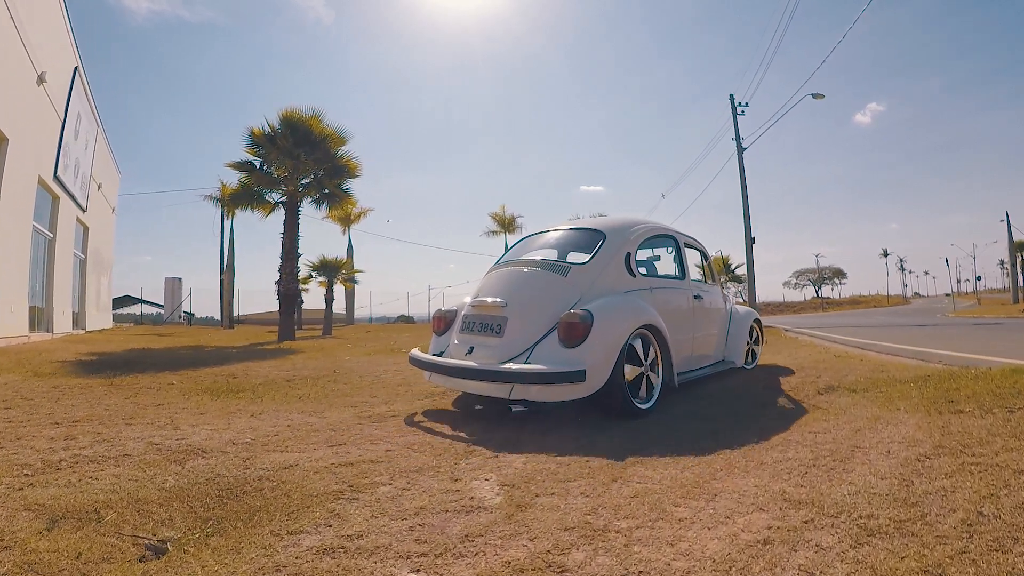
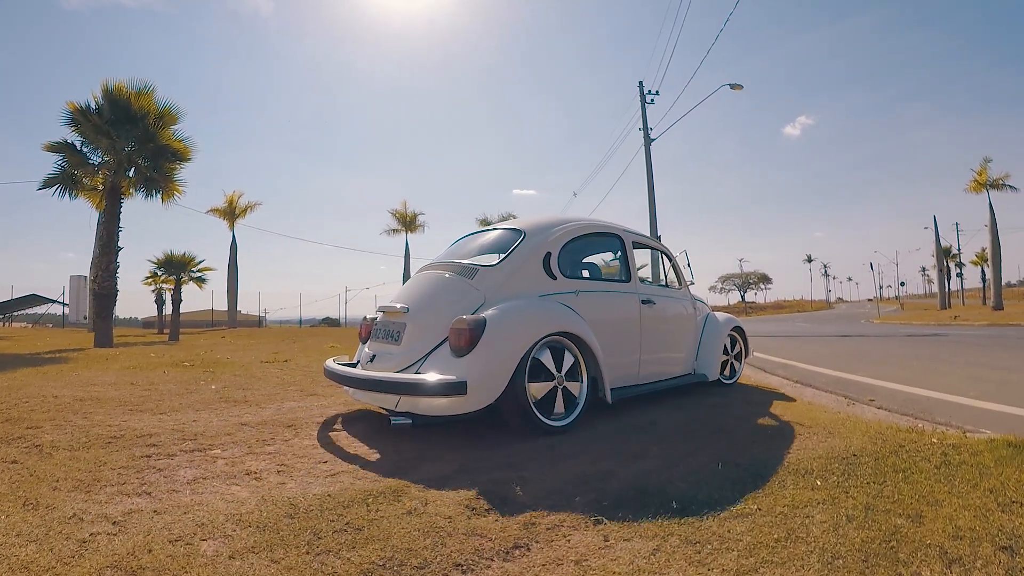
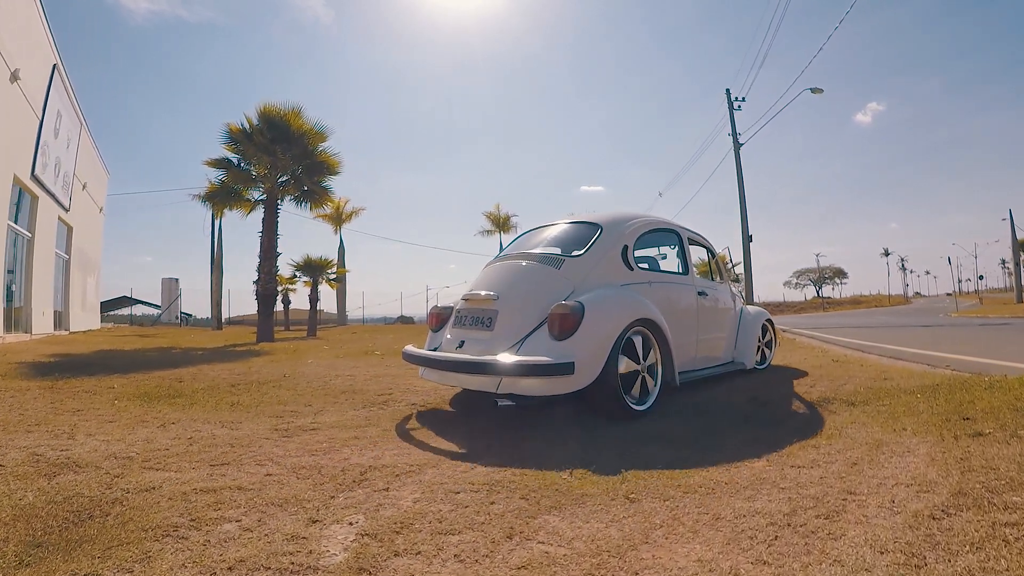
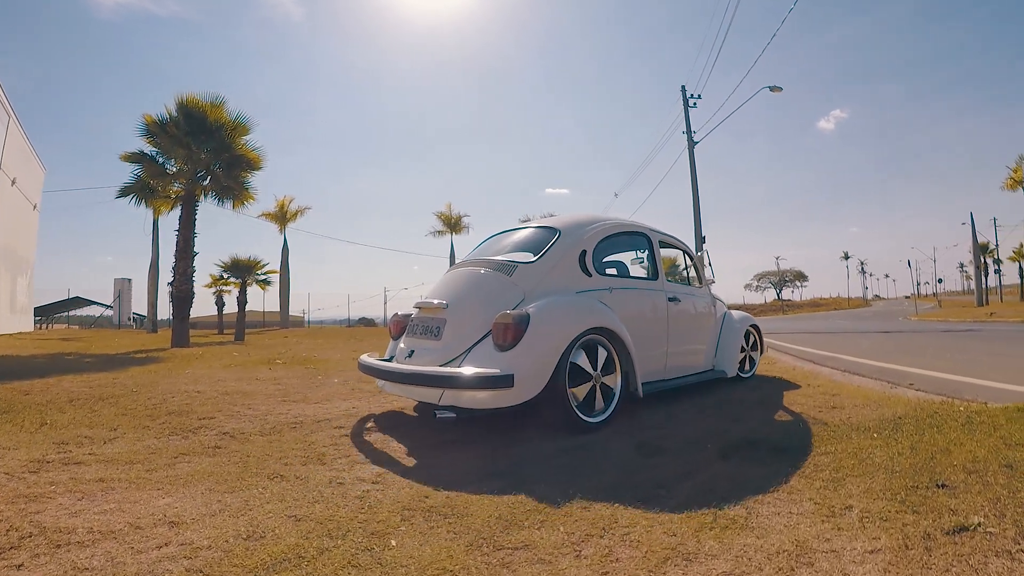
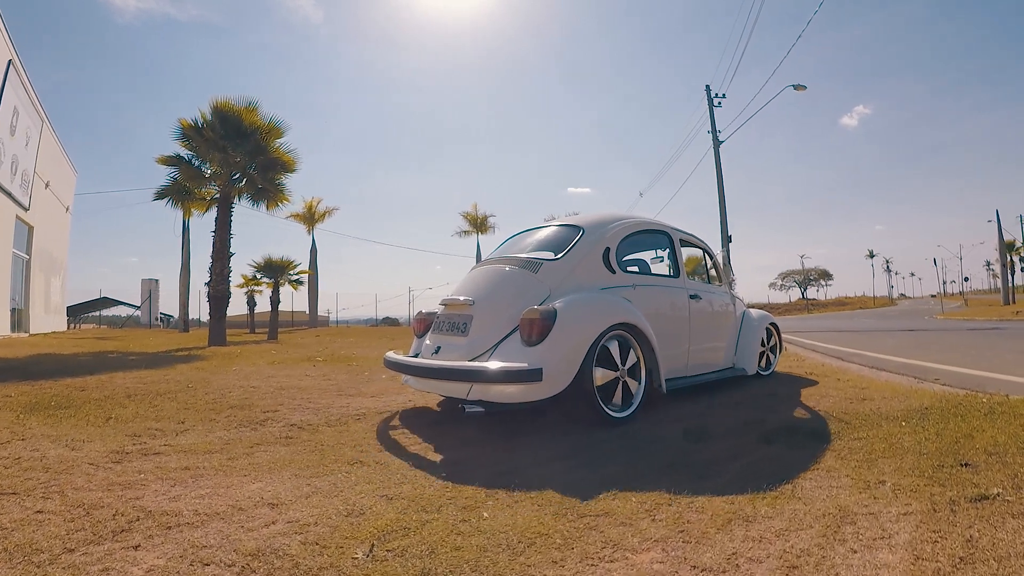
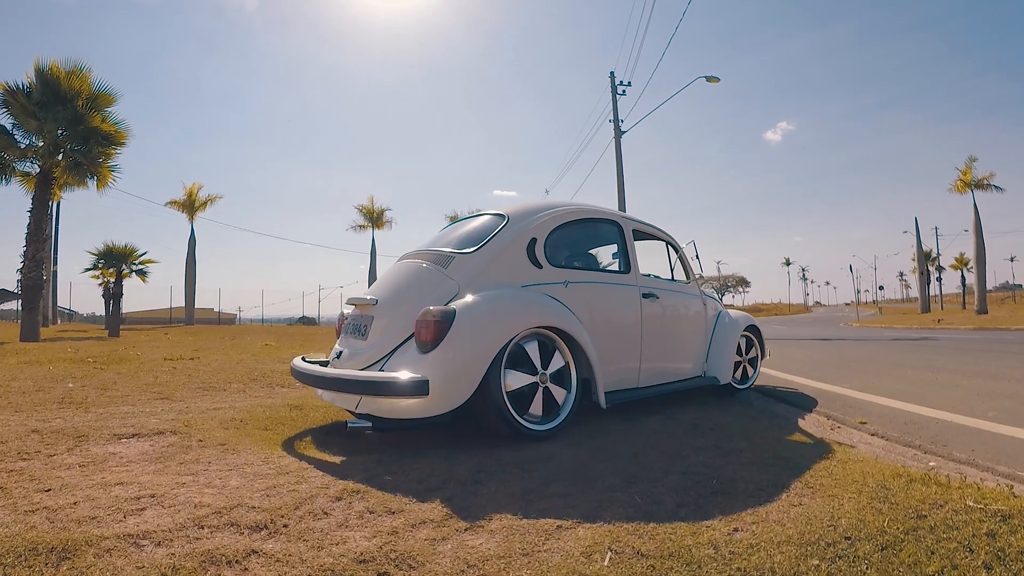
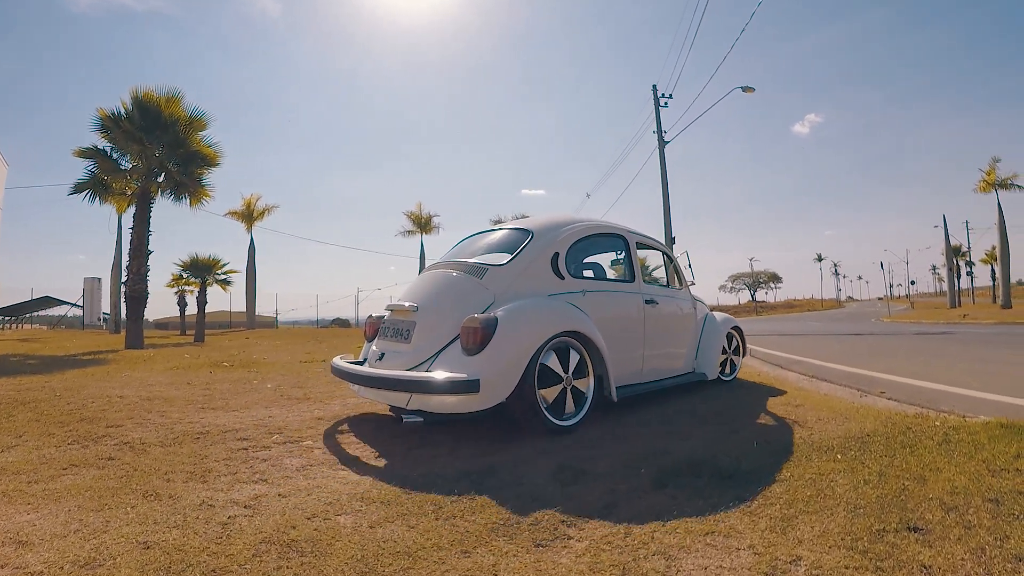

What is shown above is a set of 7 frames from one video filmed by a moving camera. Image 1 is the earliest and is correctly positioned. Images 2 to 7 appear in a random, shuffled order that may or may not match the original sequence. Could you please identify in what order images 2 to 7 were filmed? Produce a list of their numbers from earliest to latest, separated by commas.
3, 5, 4, 7, 2, 6
